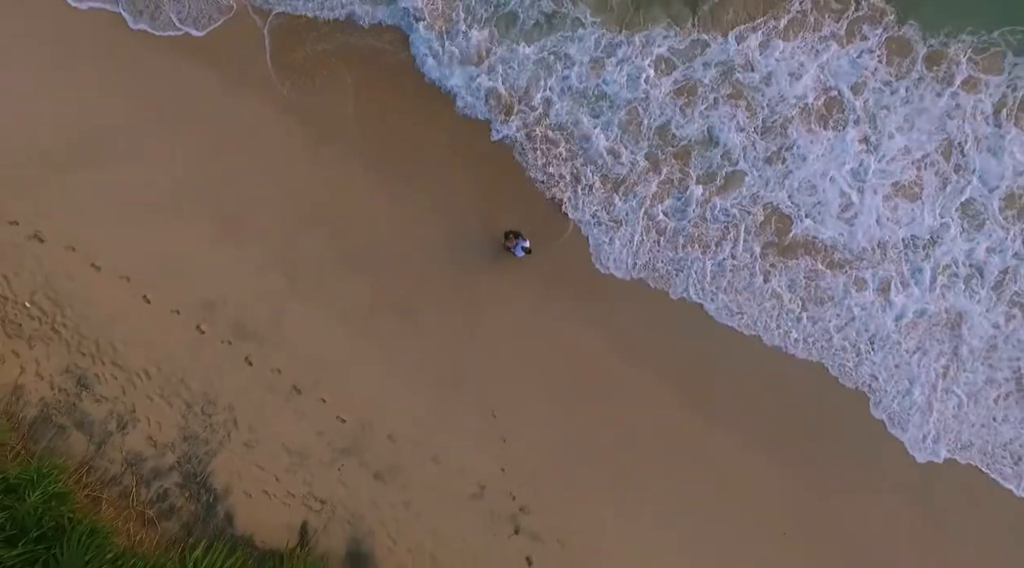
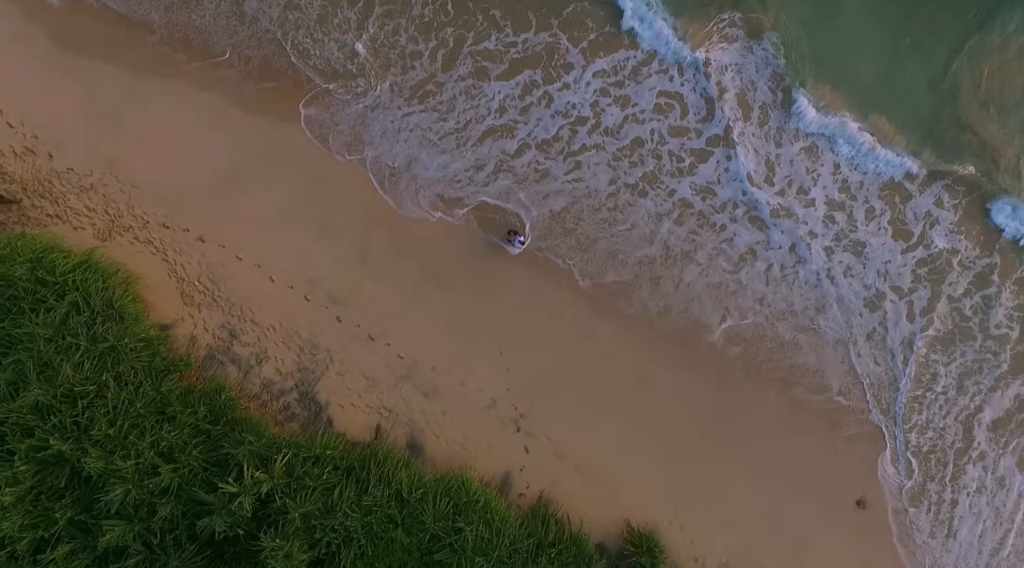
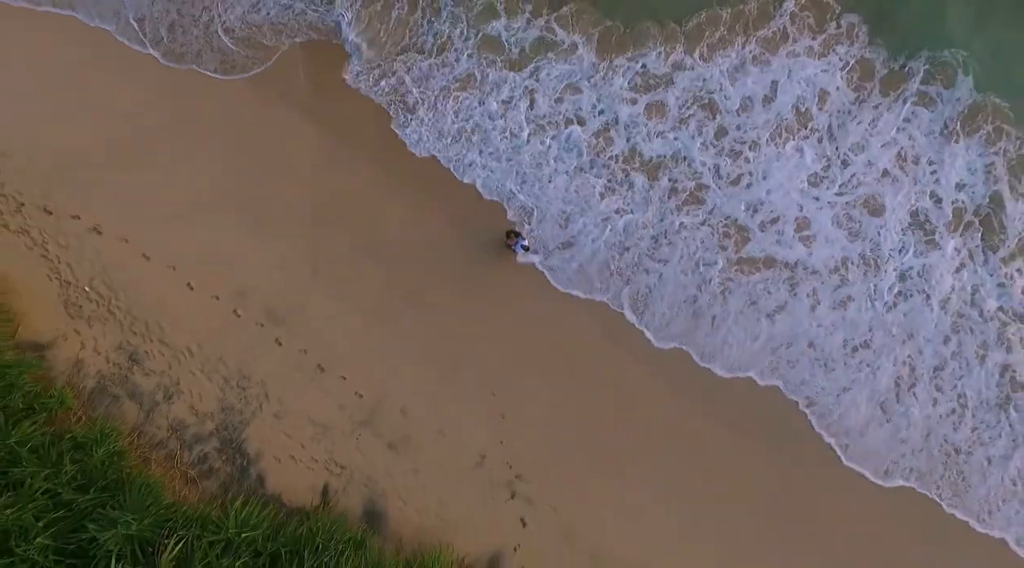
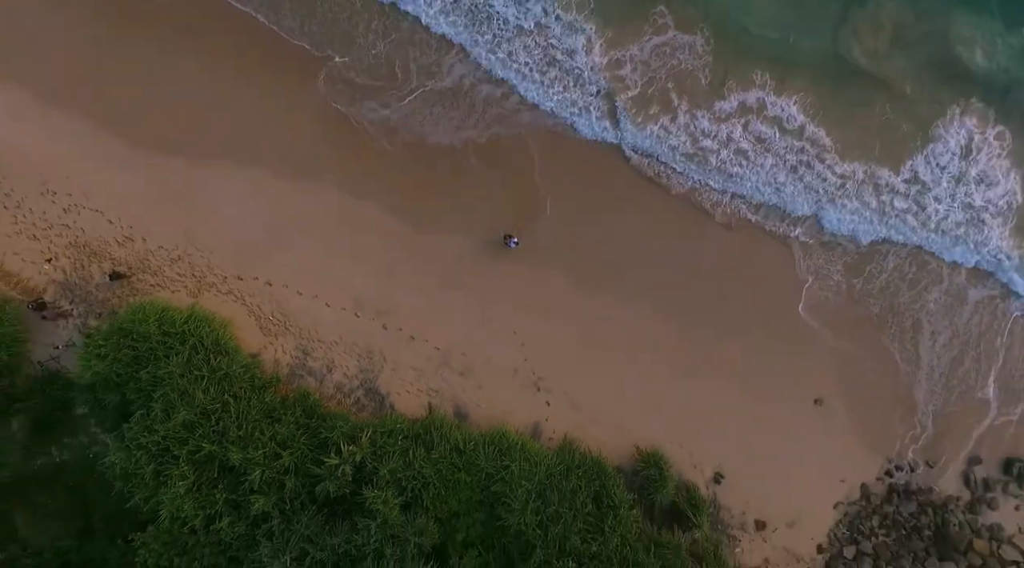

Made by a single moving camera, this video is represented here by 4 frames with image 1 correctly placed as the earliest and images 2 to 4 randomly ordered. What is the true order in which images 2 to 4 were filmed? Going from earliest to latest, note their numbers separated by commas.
3, 2, 4
